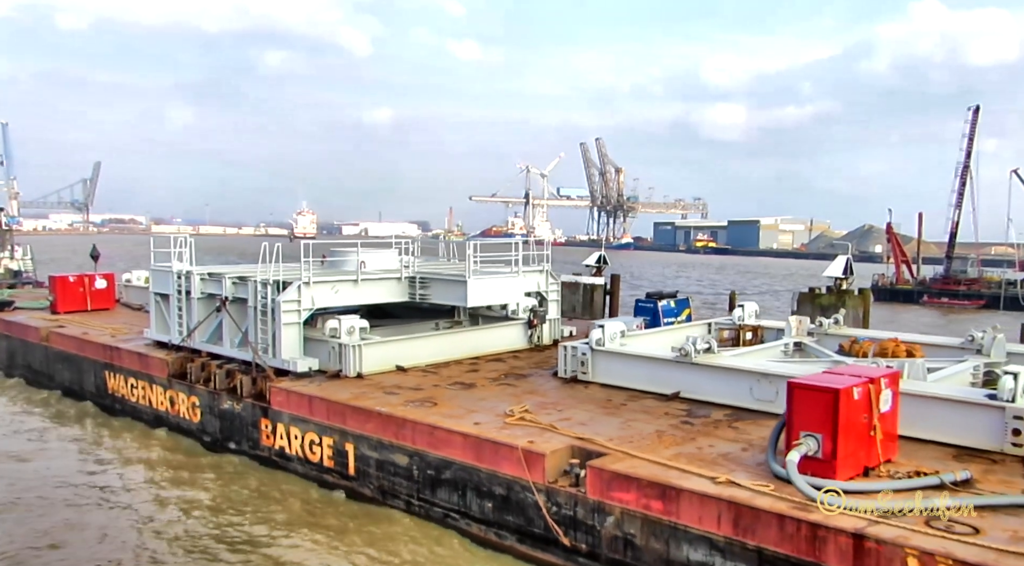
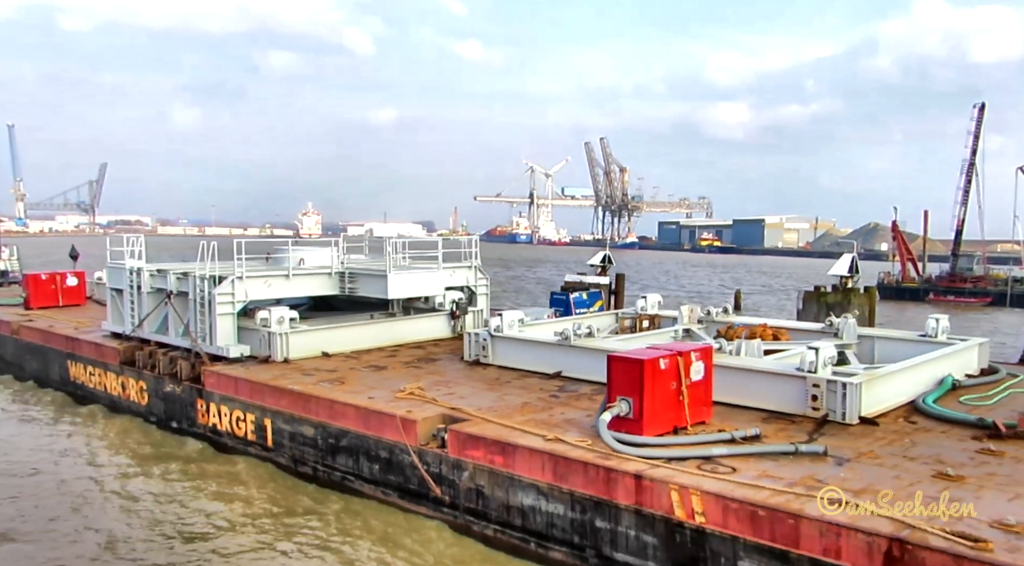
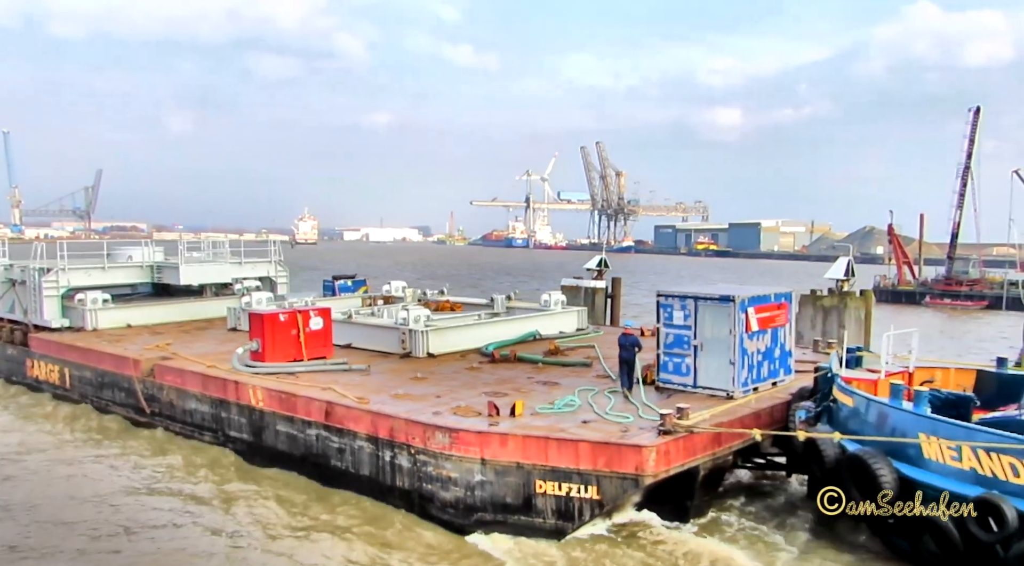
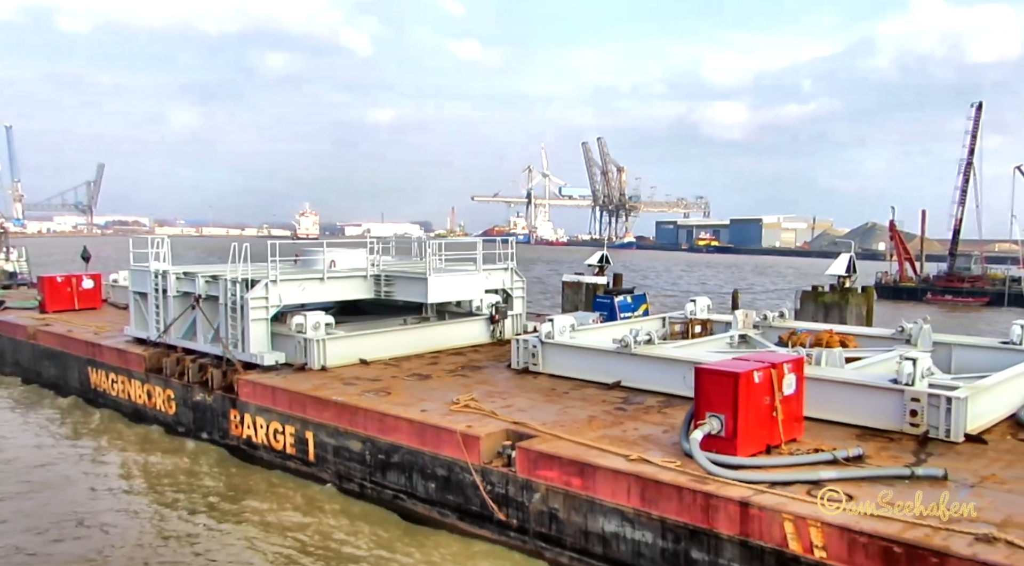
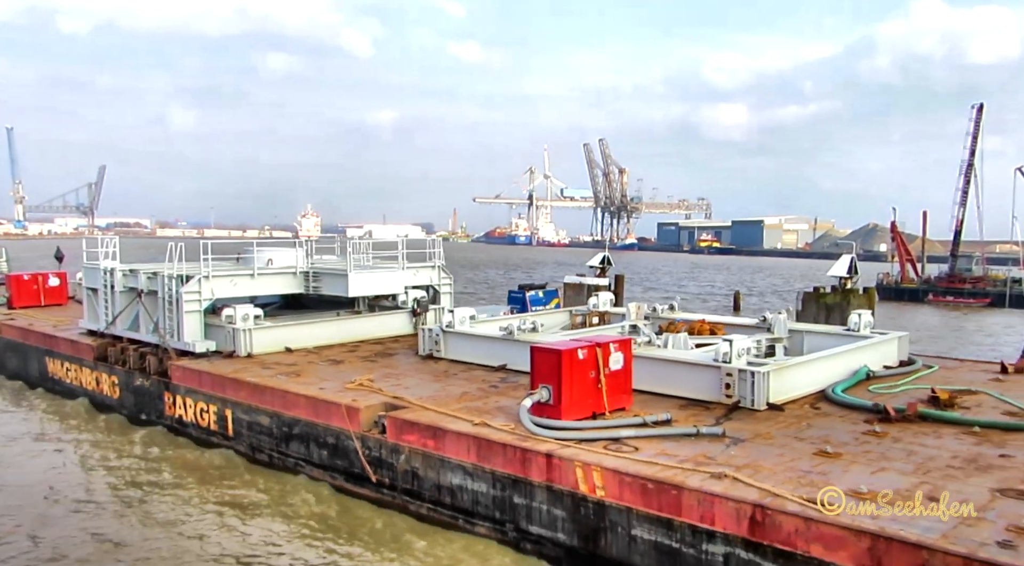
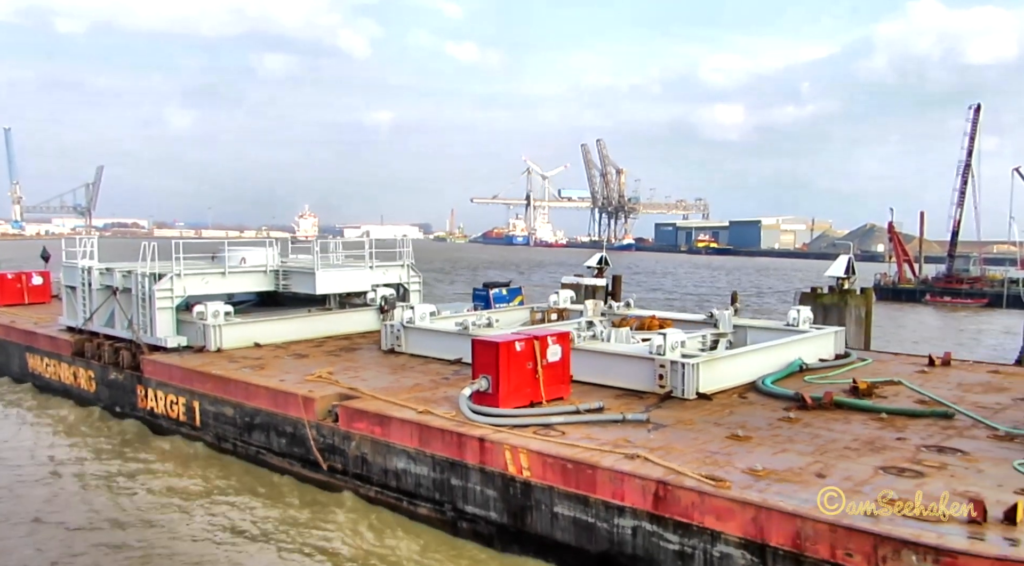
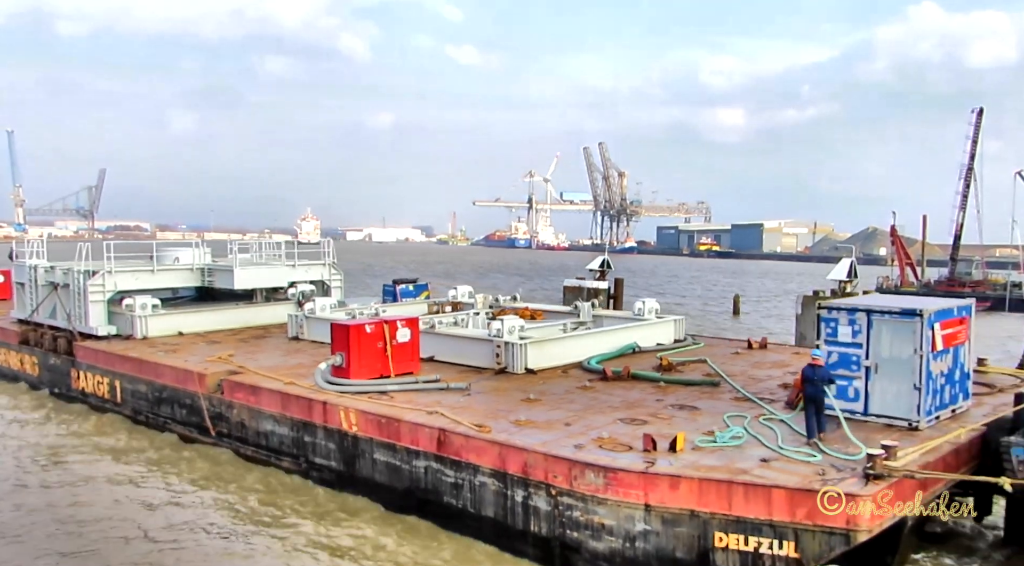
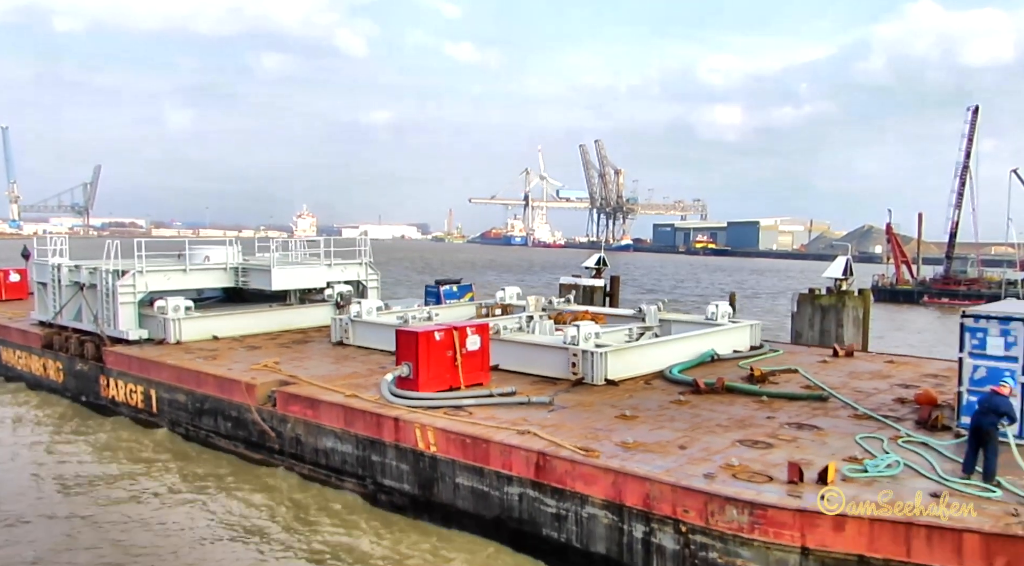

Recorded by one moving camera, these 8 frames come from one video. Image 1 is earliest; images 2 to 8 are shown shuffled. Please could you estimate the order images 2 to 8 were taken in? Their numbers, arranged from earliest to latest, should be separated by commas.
4, 2, 5, 6, 8, 7, 3
